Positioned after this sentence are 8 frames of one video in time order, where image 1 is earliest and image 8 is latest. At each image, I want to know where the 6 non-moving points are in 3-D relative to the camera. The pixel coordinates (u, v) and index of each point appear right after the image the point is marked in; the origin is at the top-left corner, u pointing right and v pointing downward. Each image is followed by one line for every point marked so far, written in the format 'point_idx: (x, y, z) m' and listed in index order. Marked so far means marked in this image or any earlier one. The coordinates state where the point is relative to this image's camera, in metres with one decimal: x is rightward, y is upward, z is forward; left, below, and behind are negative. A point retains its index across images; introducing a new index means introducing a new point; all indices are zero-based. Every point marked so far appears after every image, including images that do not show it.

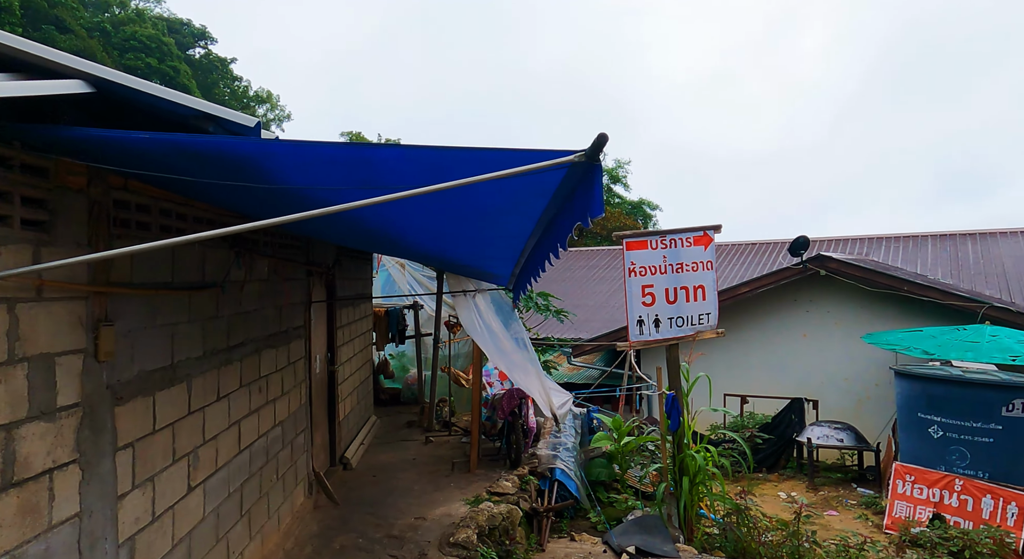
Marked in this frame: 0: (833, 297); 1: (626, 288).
0: (+5.1, -0.3, +9.8) m
1: (+1.0, -0.1, +5.4) m
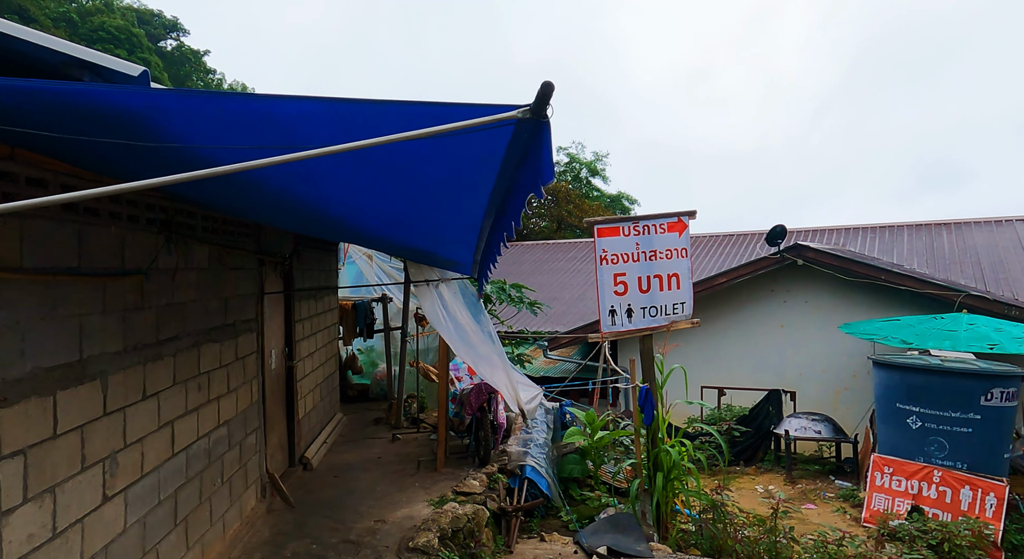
0: (+4.7, -0.1, +9.7) m
1: (+0.7, 0.0, +5.2) m
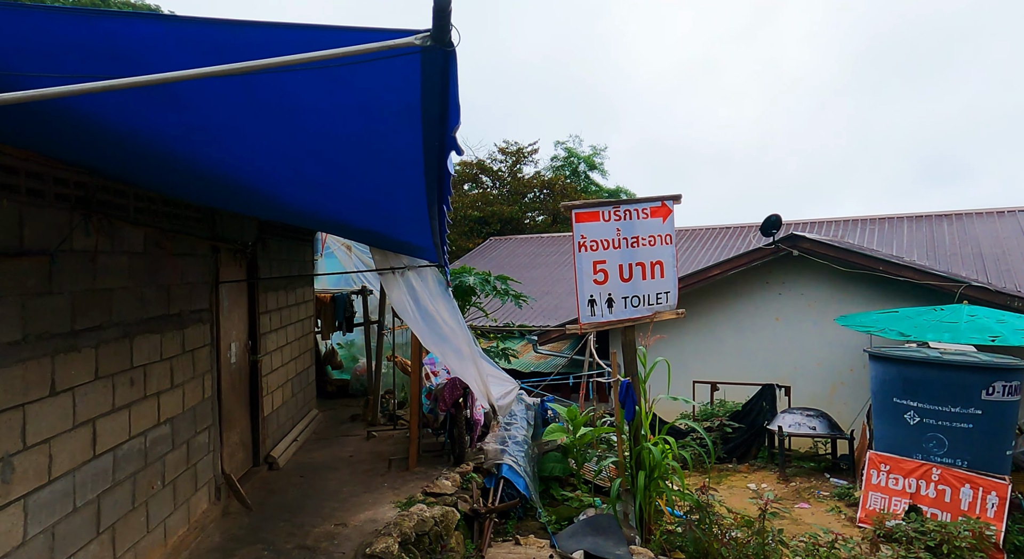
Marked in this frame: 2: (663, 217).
0: (+4.5, 0.0, +9.4) m
1: (+0.5, +0.1, +4.9) m
2: (+1.2, +0.5, +5.0) m
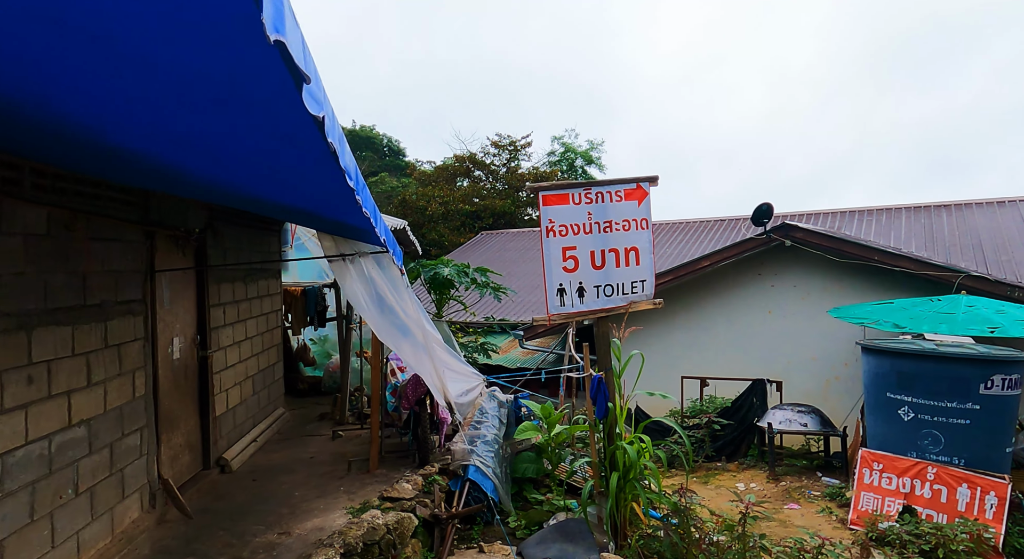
0: (+4.2, +0.1, +9.1) m
1: (+0.2, +0.2, +4.5) m
2: (+0.9, +0.6, +4.6) m
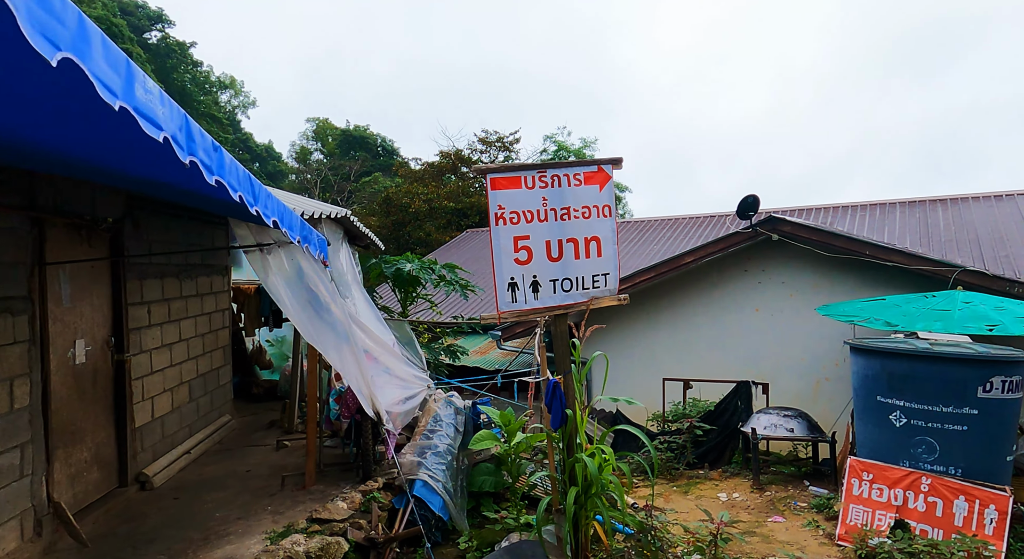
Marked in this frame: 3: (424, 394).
0: (+3.8, +0.2, +8.6) m
1: (-0.1, +0.3, +4.0) m
2: (+0.6, +0.6, +4.2) m
3: (-0.6, -0.8, +4.6) m
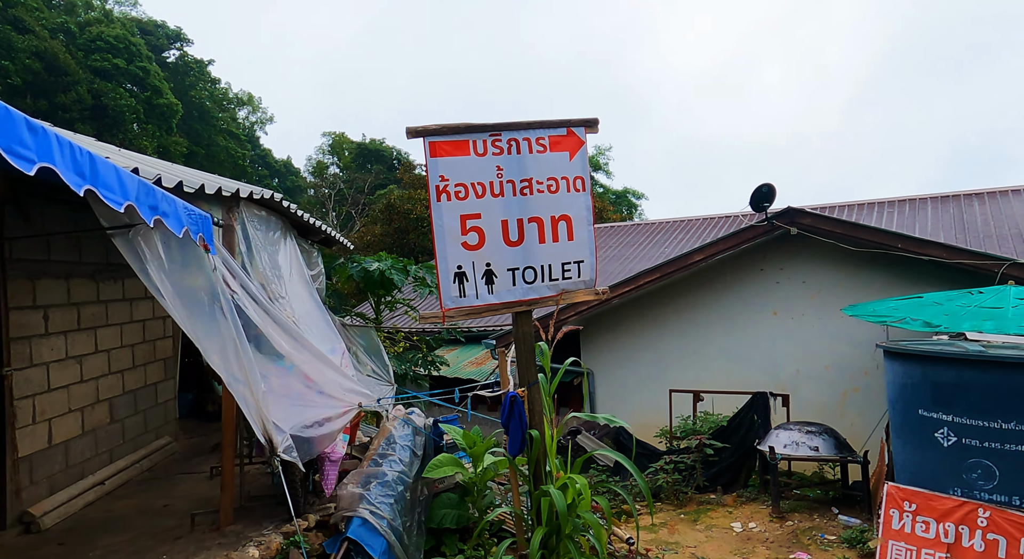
0: (+3.7, +0.2, +7.7) m
1: (-0.4, +0.3, +3.2) m
2: (+0.3, +0.7, +3.4) m
3: (-0.9, -0.8, +3.8) m
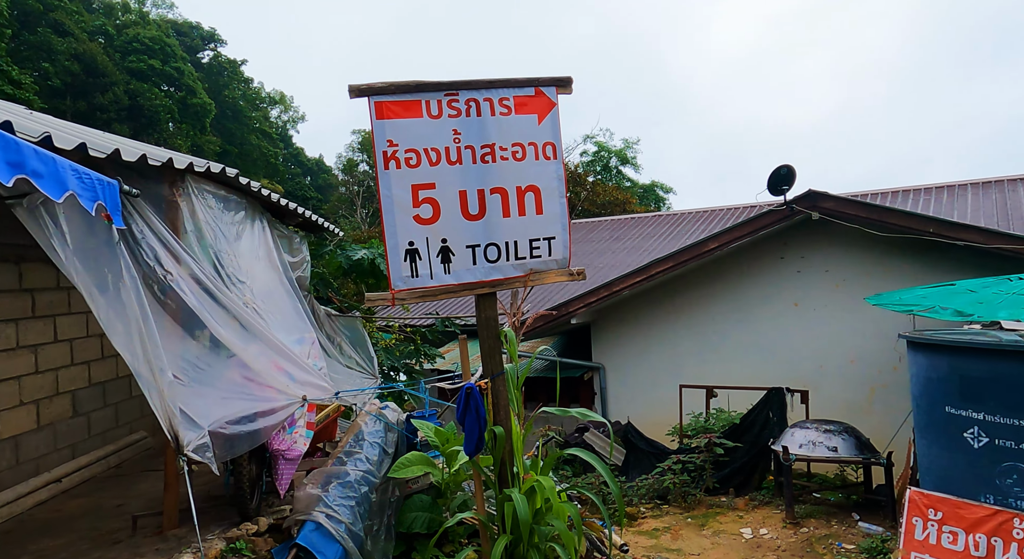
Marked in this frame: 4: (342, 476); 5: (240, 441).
0: (+3.7, +0.3, +7.2) m
1: (-0.6, +0.4, +2.9) m
2: (+0.1, +0.8, +3.0) m
3: (-1.0, -0.7, +3.5) m
4: (-1.0, -1.2, +3.7) m
5: (-1.3, -0.8, +2.9) m
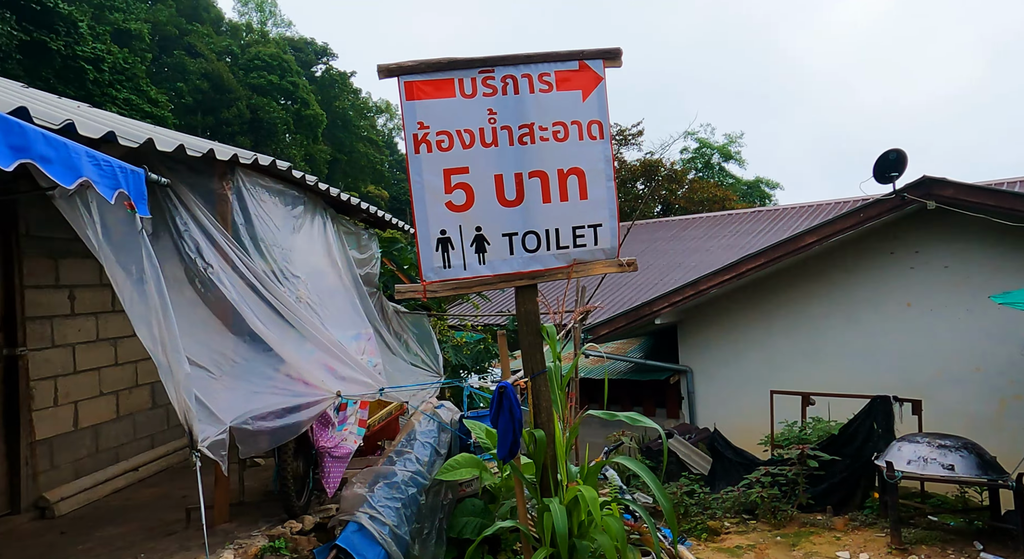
0: (+4.5, +0.4, +6.3) m
1: (-0.4, +0.4, +2.8) m
2: (+0.3, +0.8, +2.7) m
3: (-0.8, -0.7, +3.4) m
4: (-0.7, -1.1, +3.6) m
5: (-1.1, -0.7, +2.9) m
